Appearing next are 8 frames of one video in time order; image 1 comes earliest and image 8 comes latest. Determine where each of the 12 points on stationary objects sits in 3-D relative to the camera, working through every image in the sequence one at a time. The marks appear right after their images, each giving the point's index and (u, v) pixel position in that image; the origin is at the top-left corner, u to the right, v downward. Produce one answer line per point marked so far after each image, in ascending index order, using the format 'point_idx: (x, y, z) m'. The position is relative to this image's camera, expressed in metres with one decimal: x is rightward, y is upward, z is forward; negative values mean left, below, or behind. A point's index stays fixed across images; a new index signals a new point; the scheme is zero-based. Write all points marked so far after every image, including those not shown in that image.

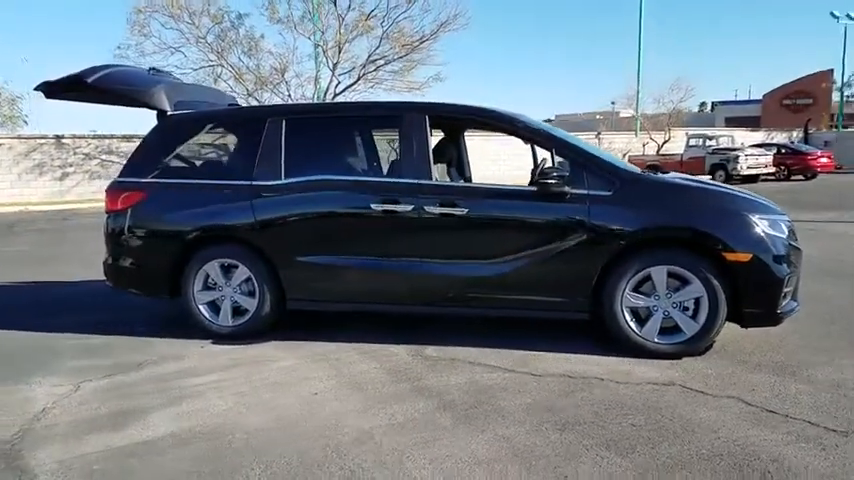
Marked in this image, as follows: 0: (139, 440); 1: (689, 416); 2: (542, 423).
0: (-1.5, -1.0, +3.2) m
1: (+1.5, -1.0, +3.5) m
2: (+0.6, -1.0, +3.3) m
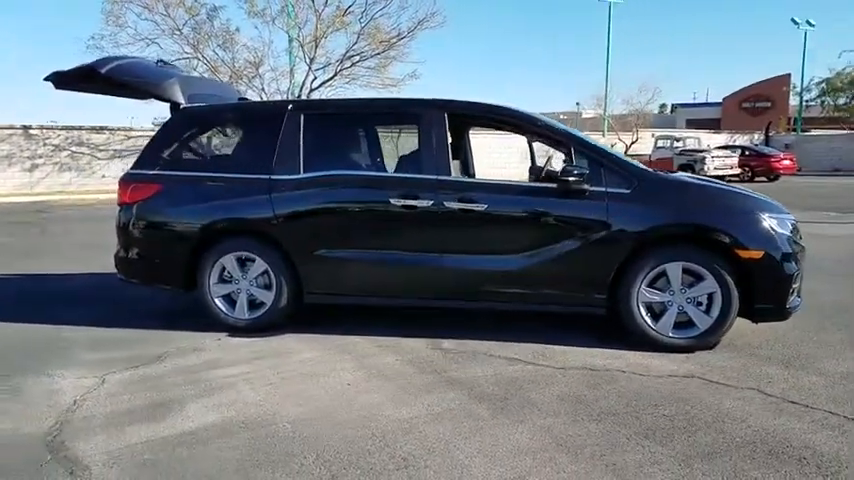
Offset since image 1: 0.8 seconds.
0: (-1.2, -1.0, +3.2) m
1: (+1.7, -1.0, +3.6) m
2: (+0.8, -1.0, +3.4) m
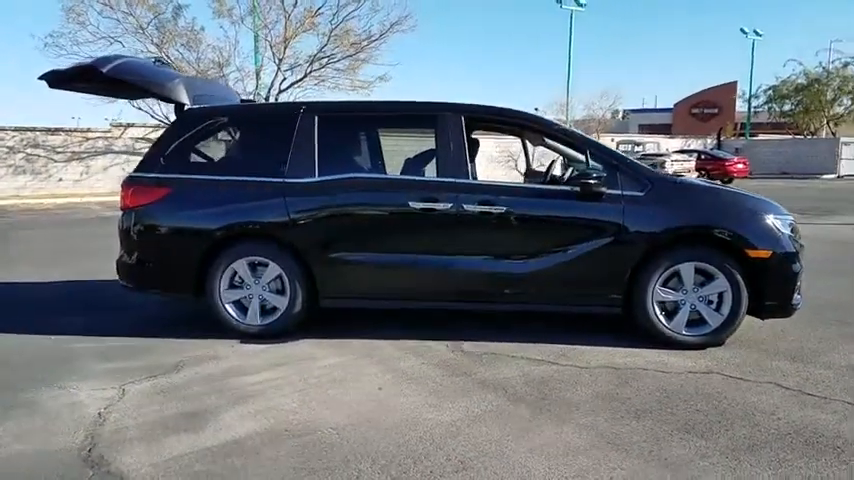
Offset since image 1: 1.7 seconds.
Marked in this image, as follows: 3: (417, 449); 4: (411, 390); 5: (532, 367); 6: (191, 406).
0: (-1.0, -1.0, +3.1) m
1: (+1.9, -1.0, +3.7) m
2: (+1.1, -1.0, +3.5) m
3: (-0.1, -1.0, +3.0) m
4: (-0.1, -0.9, +3.9) m
5: (+0.7, -0.9, +4.3) m
6: (-1.4, -1.0, +3.6) m
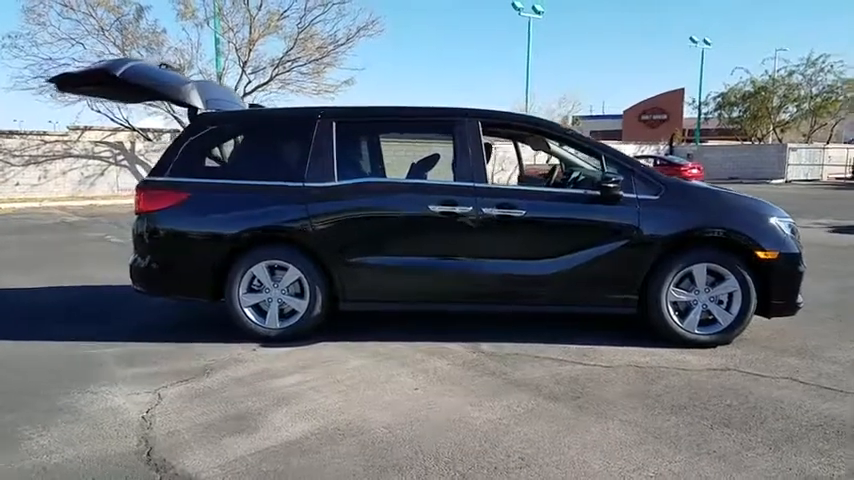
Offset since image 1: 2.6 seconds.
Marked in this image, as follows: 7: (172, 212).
0: (-0.7, -1.0, +3.1) m
1: (+2.1, -1.0, +3.9) m
2: (+1.3, -1.0, +3.6) m
3: (+0.2, -1.0, +3.1) m
4: (+0.1, -1.0, +3.9) m
5: (+0.9, -0.9, +4.4) m
6: (-1.1, -1.0, +3.5) m
7: (-2.1, +0.2, +5.0) m
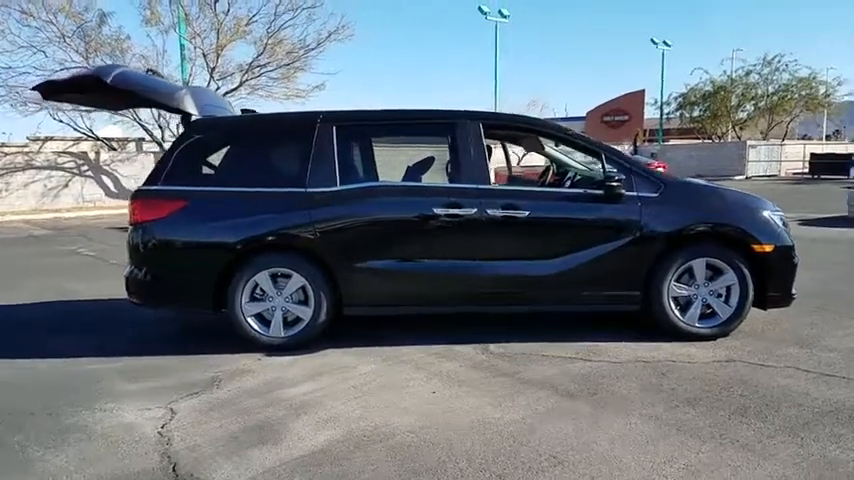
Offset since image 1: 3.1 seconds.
0: (-0.6, -1.0, +3.1) m
1: (+2.2, -0.9, +4.0) m
2: (+1.4, -1.0, +3.7) m
3: (+0.4, -1.0, +3.1) m
4: (+0.2, -1.0, +3.9) m
5: (+1.0, -0.9, +4.5) m
6: (-1.0, -1.0, +3.5) m
7: (-2.0, +0.1, +4.9) m
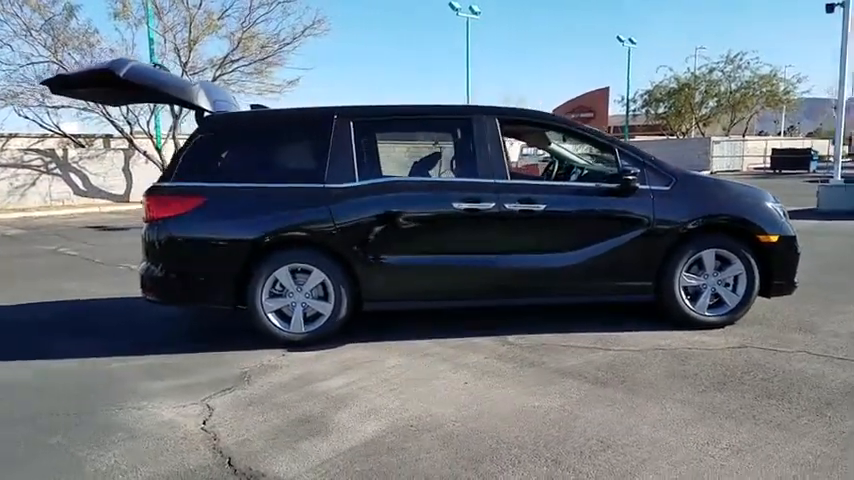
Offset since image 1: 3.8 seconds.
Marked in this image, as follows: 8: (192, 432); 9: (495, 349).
0: (-0.3, -1.0, +3.1) m
1: (+2.4, -0.9, +4.1) m
2: (+1.7, -0.9, +3.8) m
3: (+0.6, -1.0, +3.2) m
4: (+0.4, -0.9, +4.0) m
5: (+1.2, -0.8, +4.6) m
6: (-0.7, -1.0, +3.5) m
7: (-1.9, +0.2, +4.9) m
8: (-1.3, -1.0, +3.3) m
9: (+0.5, -0.8, +4.8) m
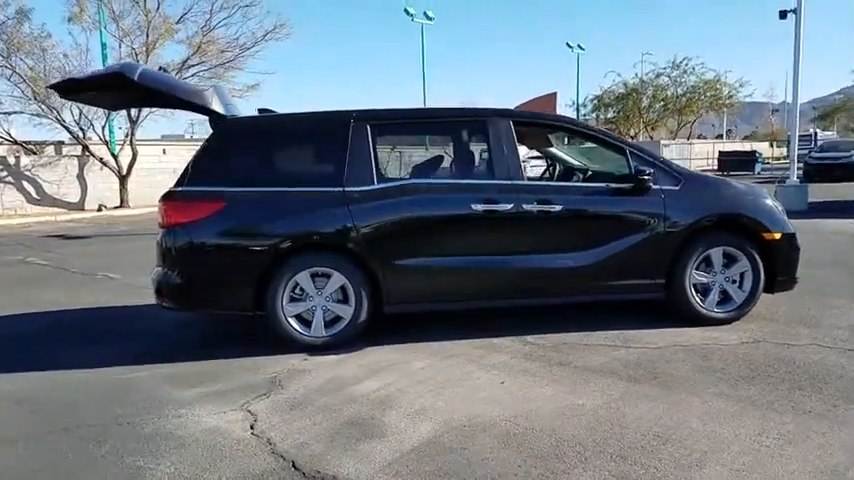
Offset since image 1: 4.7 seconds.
0: (0.0, -1.0, +3.1) m
1: (+2.7, -0.8, +4.3) m
2: (+1.9, -0.9, +3.9) m
3: (+0.9, -1.0, +3.2) m
4: (+0.7, -0.9, +4.1) m
5: (+1.4, -0.8, +4.7) m
6: (-0.5, -1.0, +3.5) m
7: (-1.7, +0.1, +4.8) m
8: (-1.0, -1.0, +3.2) m
9: (+0.7, -0.8, +4.8) m
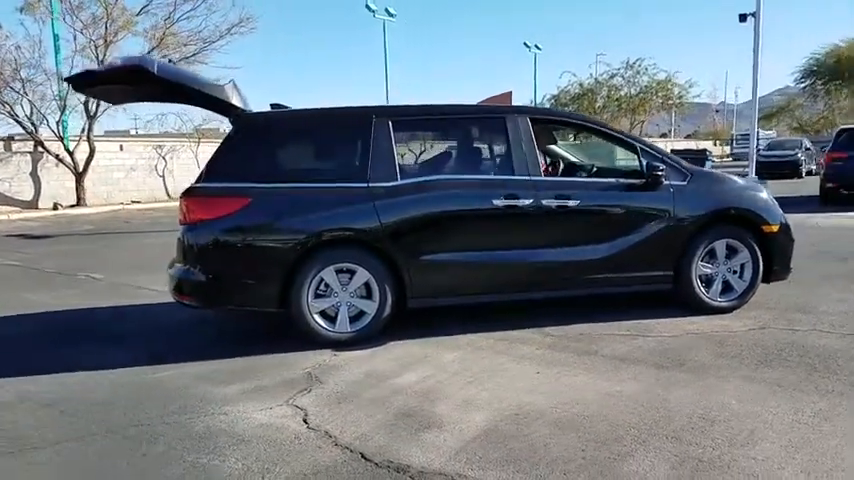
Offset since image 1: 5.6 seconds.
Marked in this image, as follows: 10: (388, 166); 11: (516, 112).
0: (+0.3, -1.0, +3.2) m
1: (+2.9, -0.8, +4.6) m
2: (+2.2, -0.8, +4.1) m
3: (+1.2, -0.9, +3.4) m
4: (+0.9, -0.9, +4.2) m
5: (+1.6, -0.8, +4.8) m
6: (-0.2, -1.0, +3.5) m
7: (-1.5, +0.2, +4.8) m
8: (-0.7, -1.0, +3.3) m
9: (+0.9, -0.8, +4.9) m
10: (-0.3, +0.6, +5.1) m
11: (+0.7, +1.1, +5.4) m
